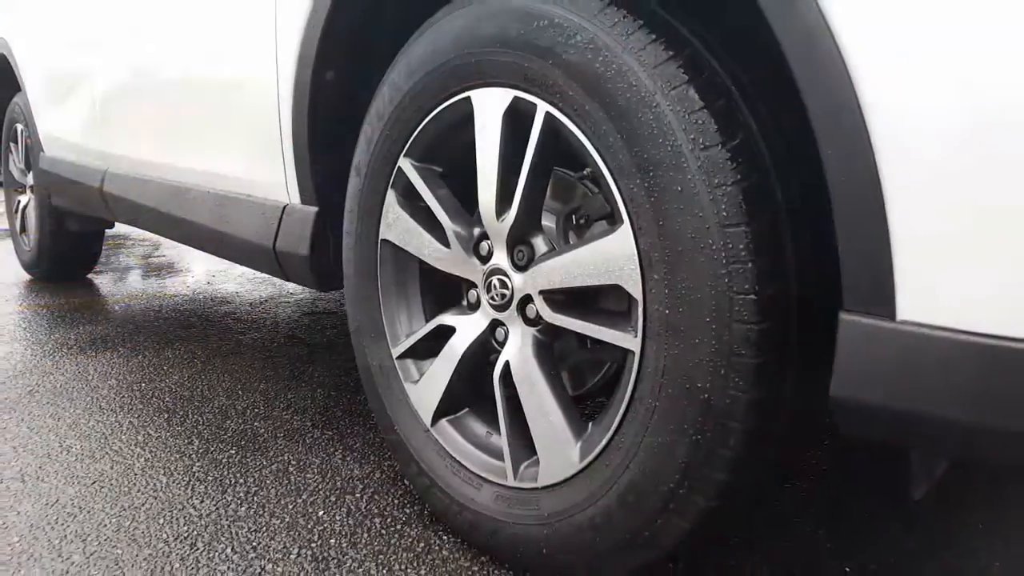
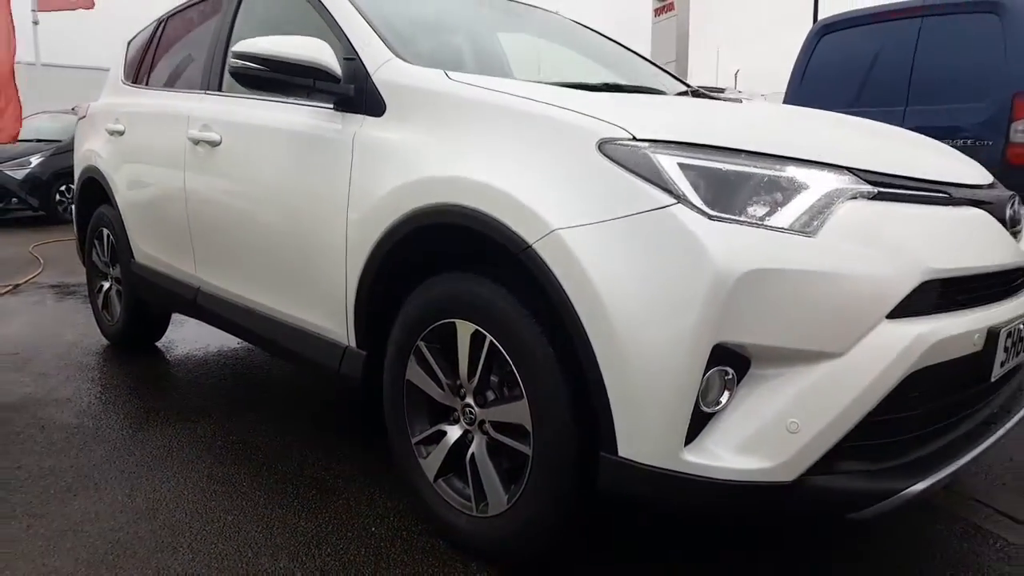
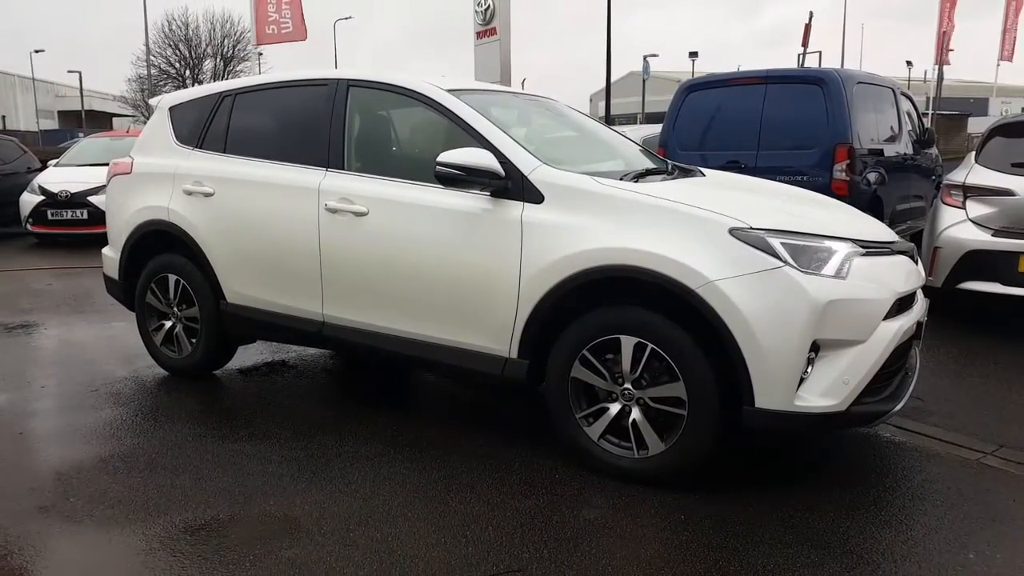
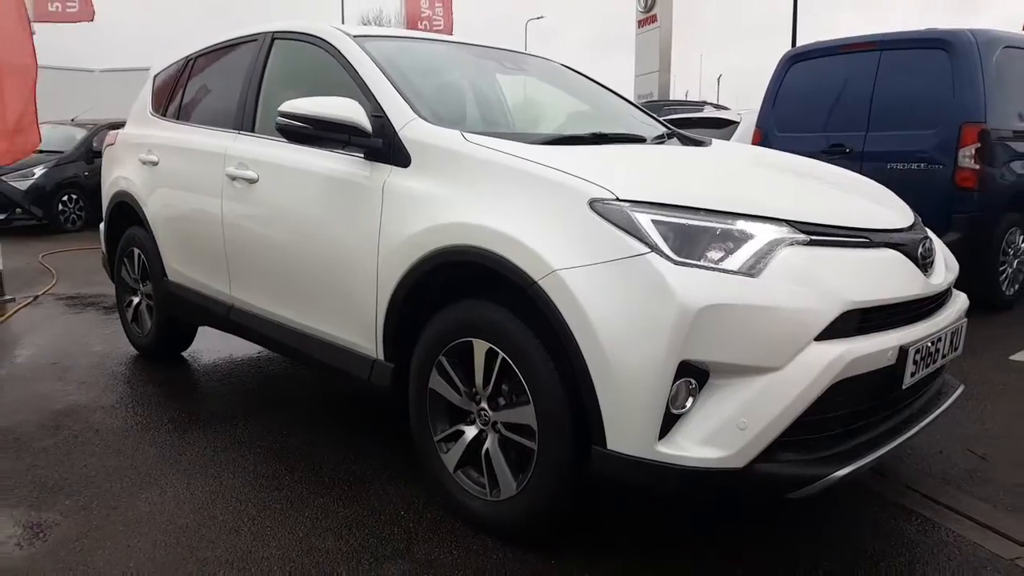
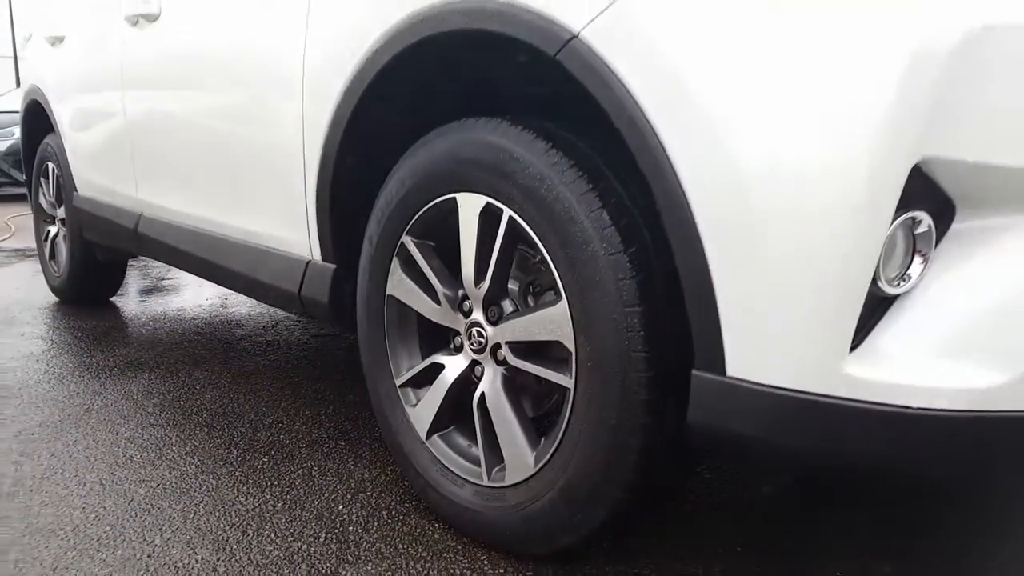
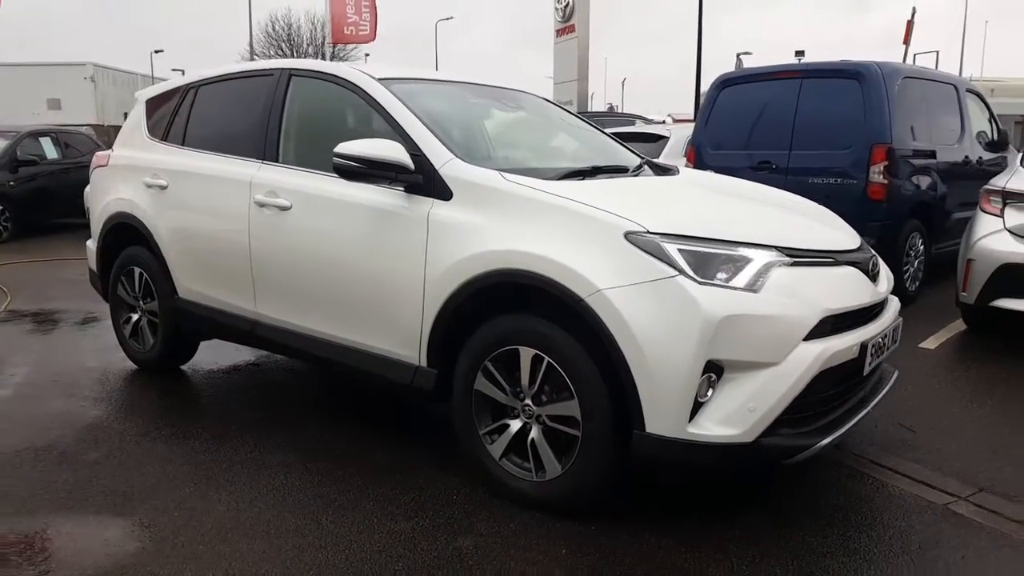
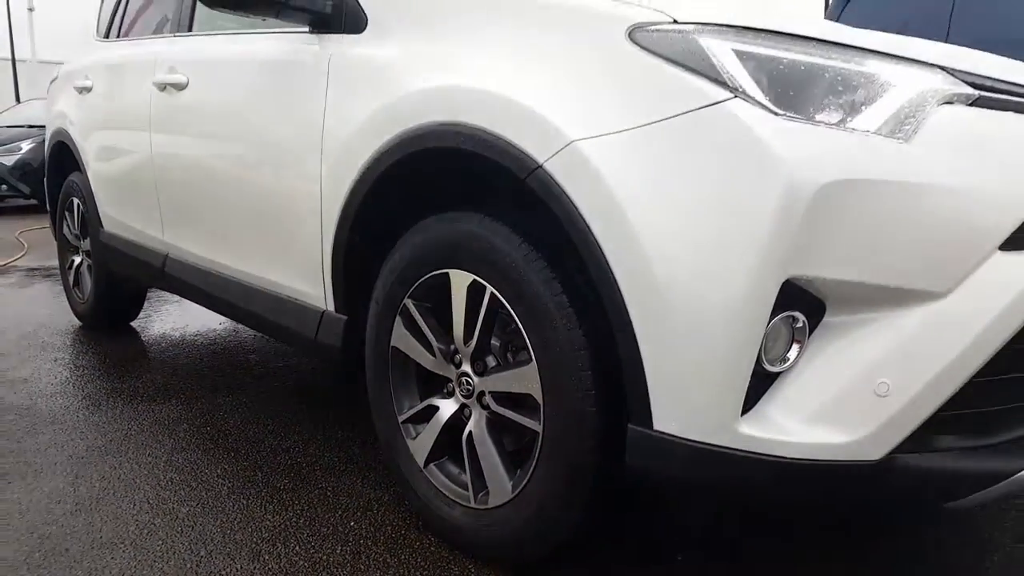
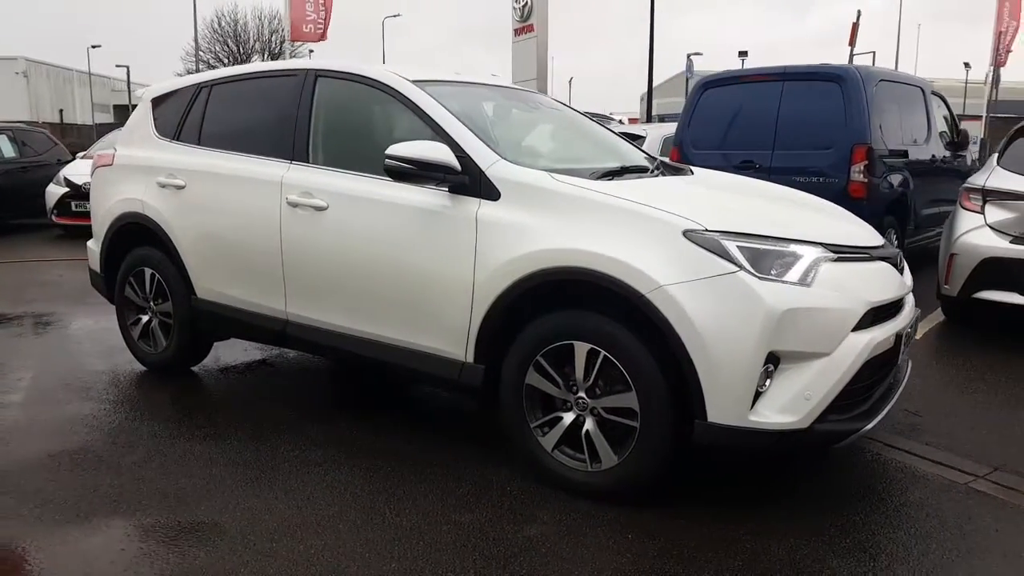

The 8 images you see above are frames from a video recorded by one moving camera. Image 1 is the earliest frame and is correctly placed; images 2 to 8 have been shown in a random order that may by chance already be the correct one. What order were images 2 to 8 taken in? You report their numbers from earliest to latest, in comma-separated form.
5, 7, 2, 4, 6, 8, 3
